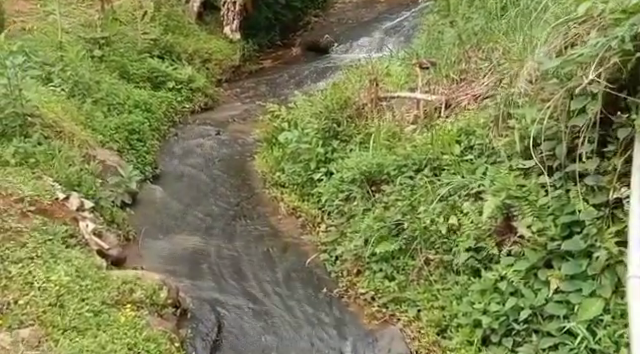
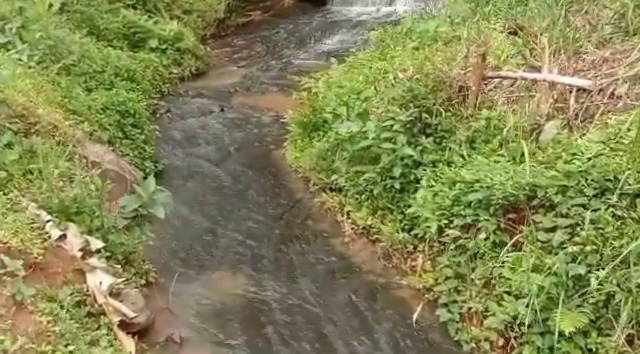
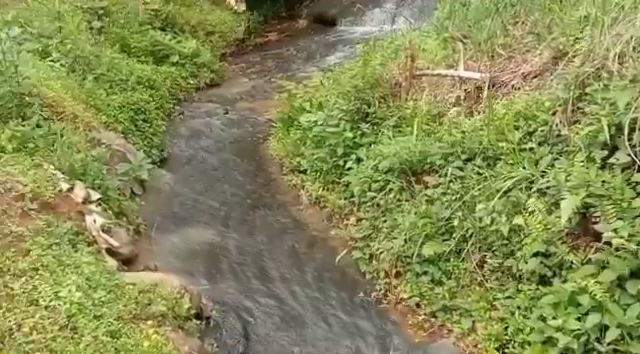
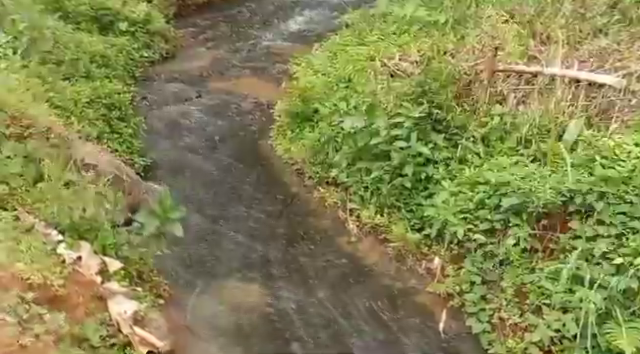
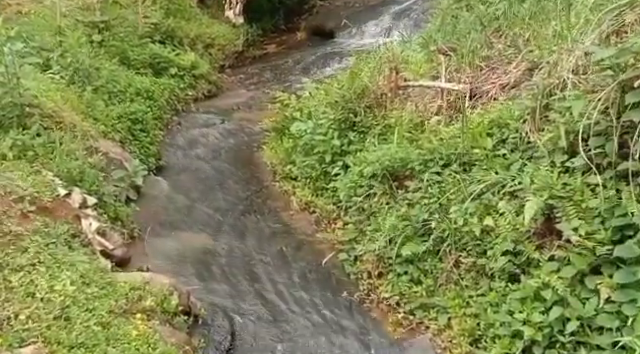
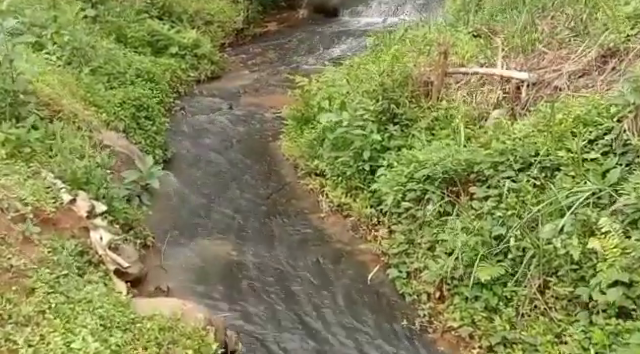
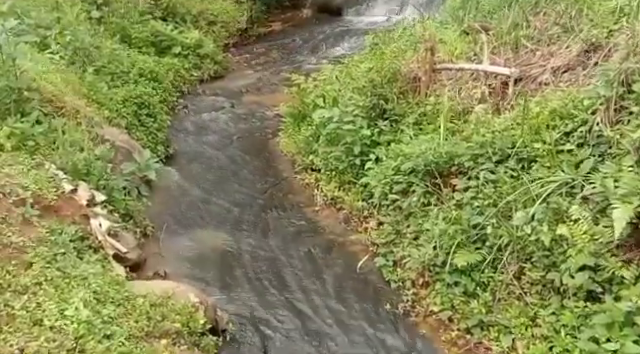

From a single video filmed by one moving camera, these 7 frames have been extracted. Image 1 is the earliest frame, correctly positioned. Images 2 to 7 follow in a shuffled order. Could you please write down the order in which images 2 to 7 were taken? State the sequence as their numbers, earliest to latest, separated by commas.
5, 3, 7, 6, 2, 4
